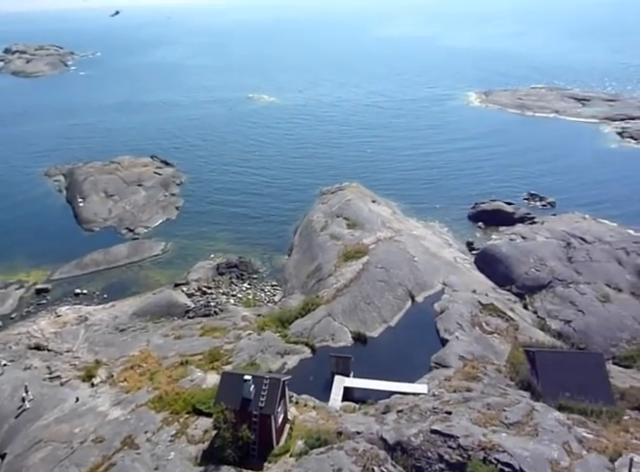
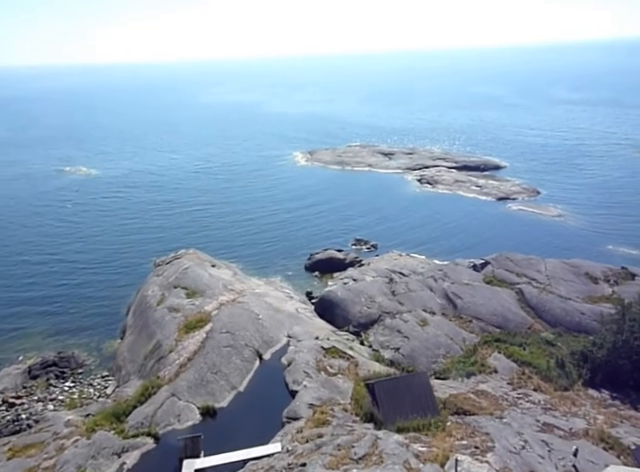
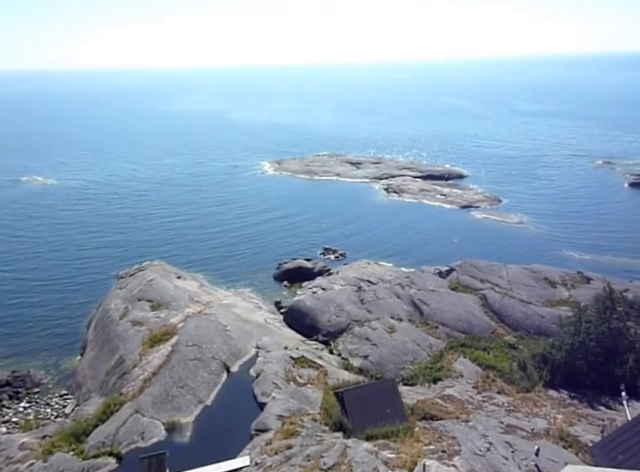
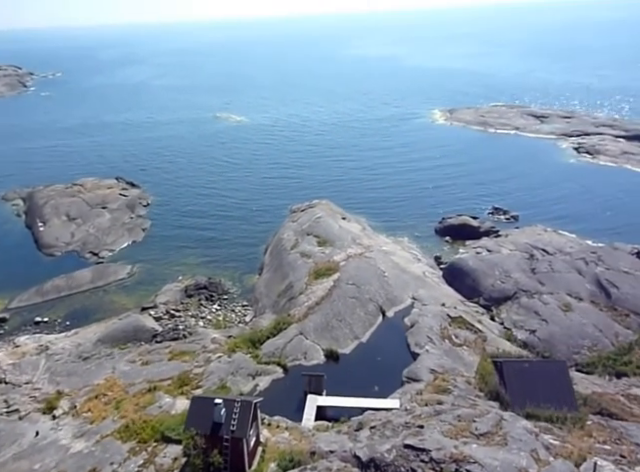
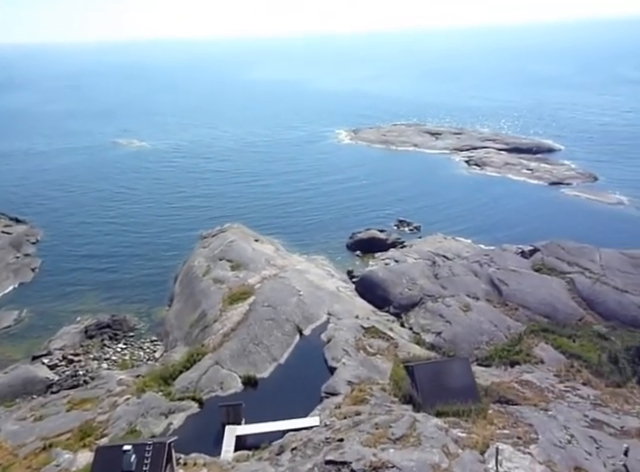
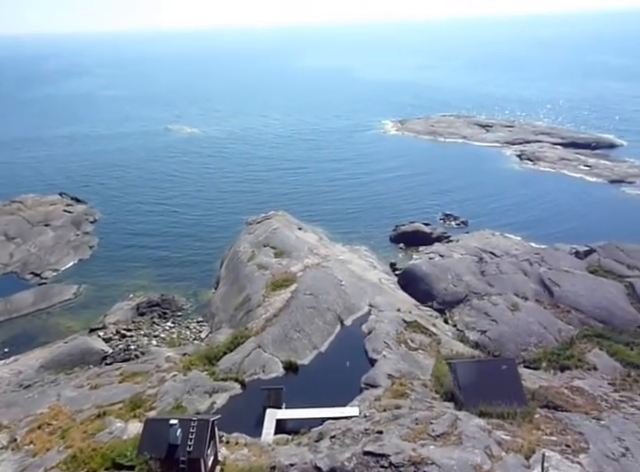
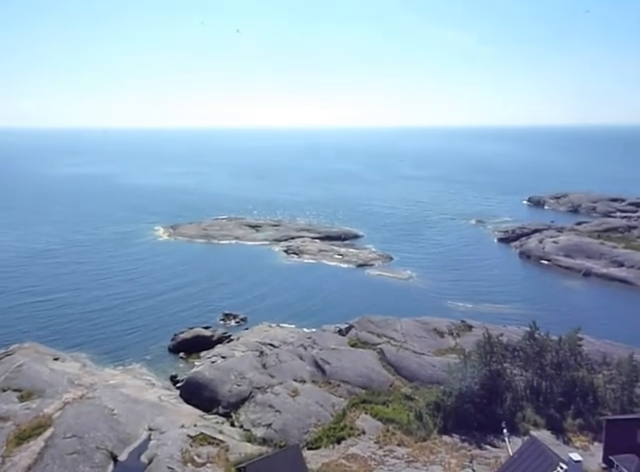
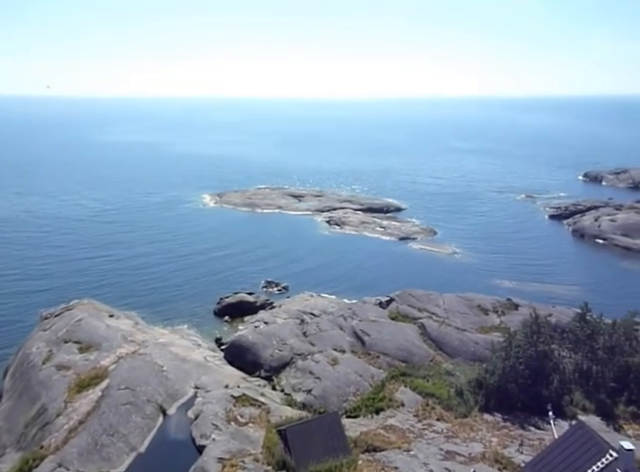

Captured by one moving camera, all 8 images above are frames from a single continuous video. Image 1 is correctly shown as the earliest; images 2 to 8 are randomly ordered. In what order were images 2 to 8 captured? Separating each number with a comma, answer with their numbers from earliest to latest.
4, 6, 5, 2, 3, 8, 7
